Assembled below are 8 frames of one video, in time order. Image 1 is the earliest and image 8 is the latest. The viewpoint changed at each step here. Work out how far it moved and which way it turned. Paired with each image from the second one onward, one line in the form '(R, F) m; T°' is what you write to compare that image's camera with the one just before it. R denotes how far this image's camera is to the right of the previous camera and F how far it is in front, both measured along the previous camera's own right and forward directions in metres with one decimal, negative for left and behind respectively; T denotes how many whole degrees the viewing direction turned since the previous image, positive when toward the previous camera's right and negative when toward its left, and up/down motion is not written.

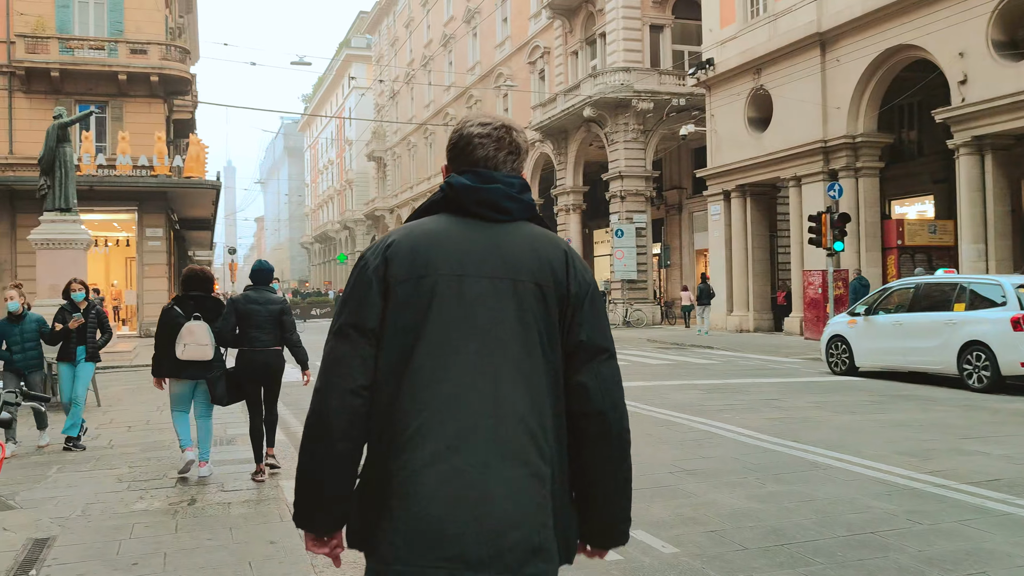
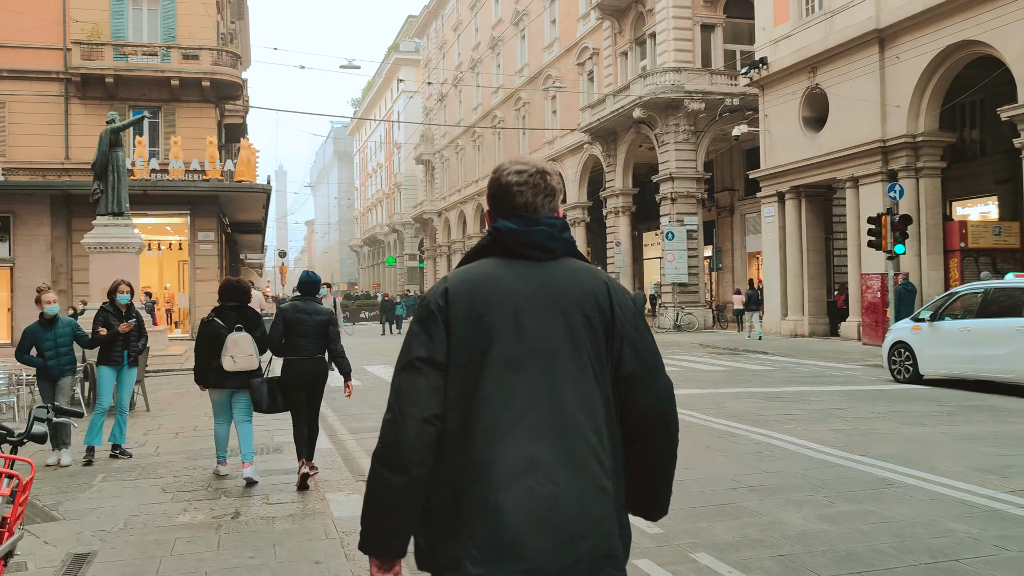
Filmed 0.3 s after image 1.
(-0.1, +0.3) m; -4°
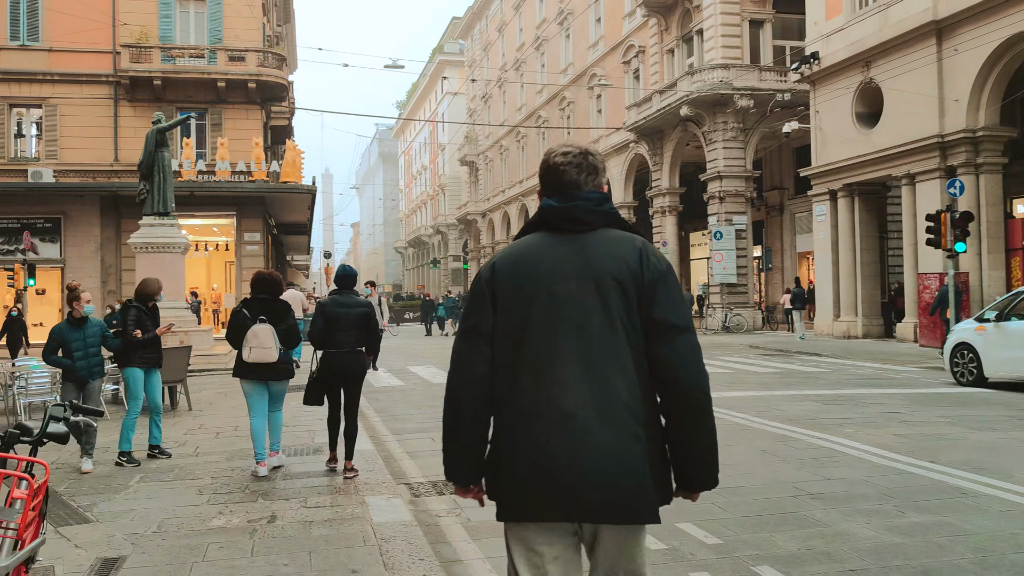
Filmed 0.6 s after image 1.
(0.0, +0.3) m; -3°
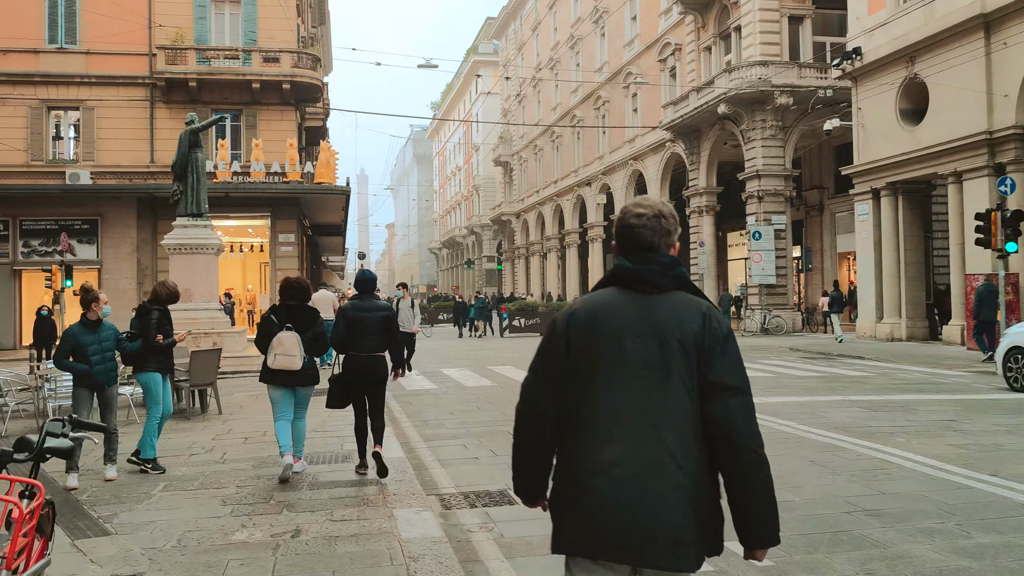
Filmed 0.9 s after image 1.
(0.0, +0.3) m; -3°
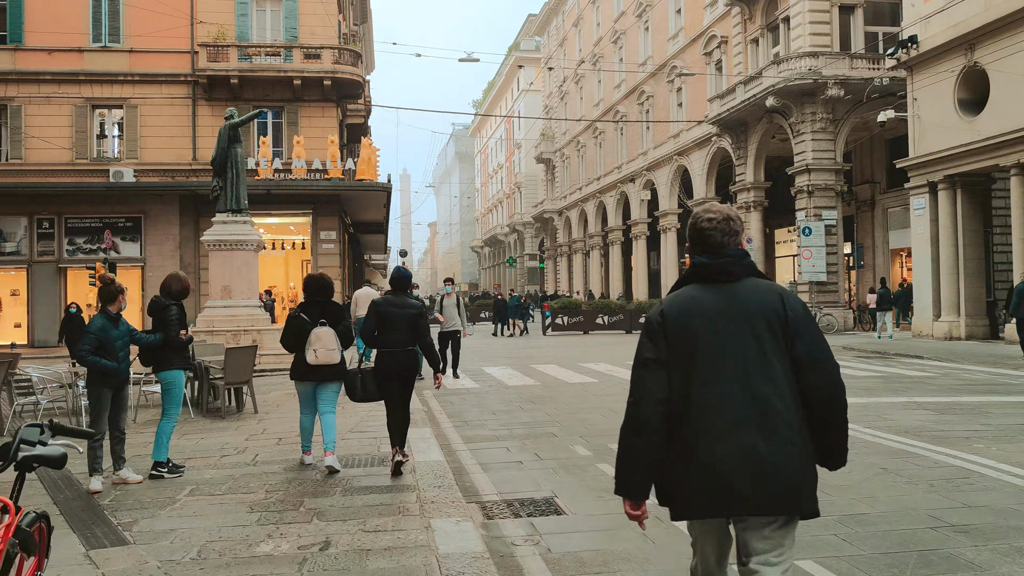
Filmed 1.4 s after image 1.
(0.0, +0.5) m; -3°
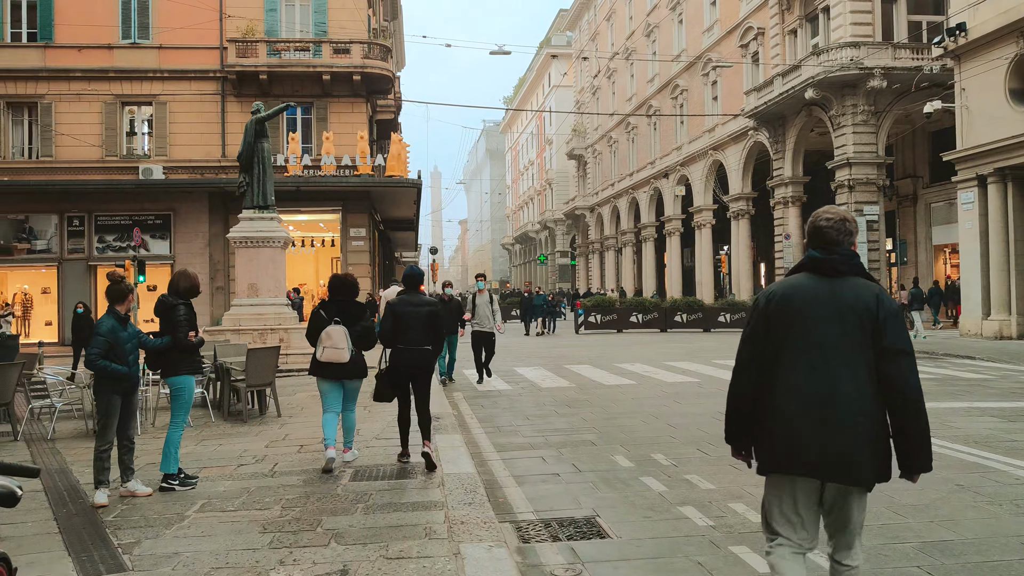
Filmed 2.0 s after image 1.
(0.0, +0.5) m; -2°
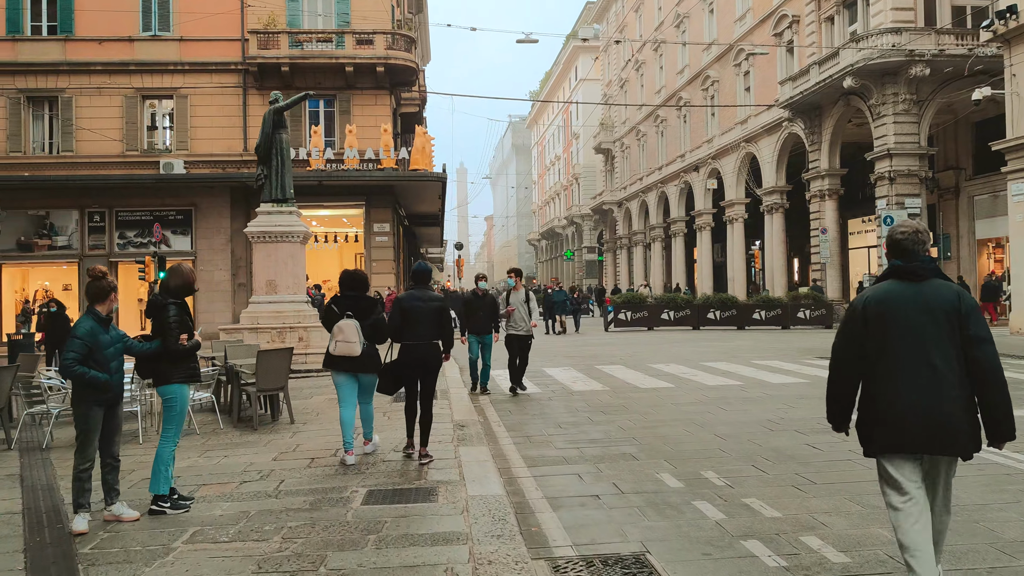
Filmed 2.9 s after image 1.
(-0.1, +0.7) m; -2°
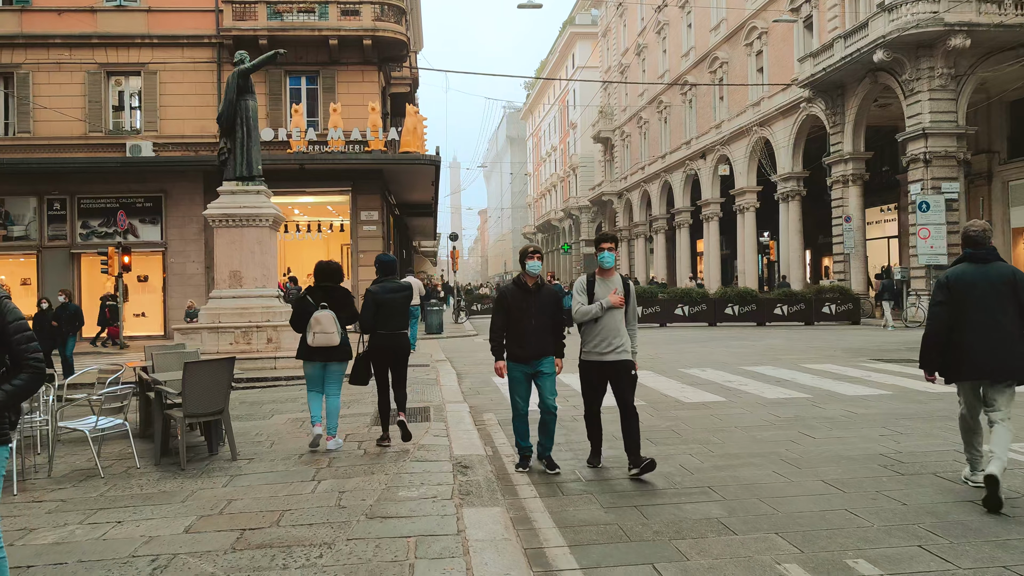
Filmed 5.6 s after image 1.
(-0.2, +2.1) m; 0°
